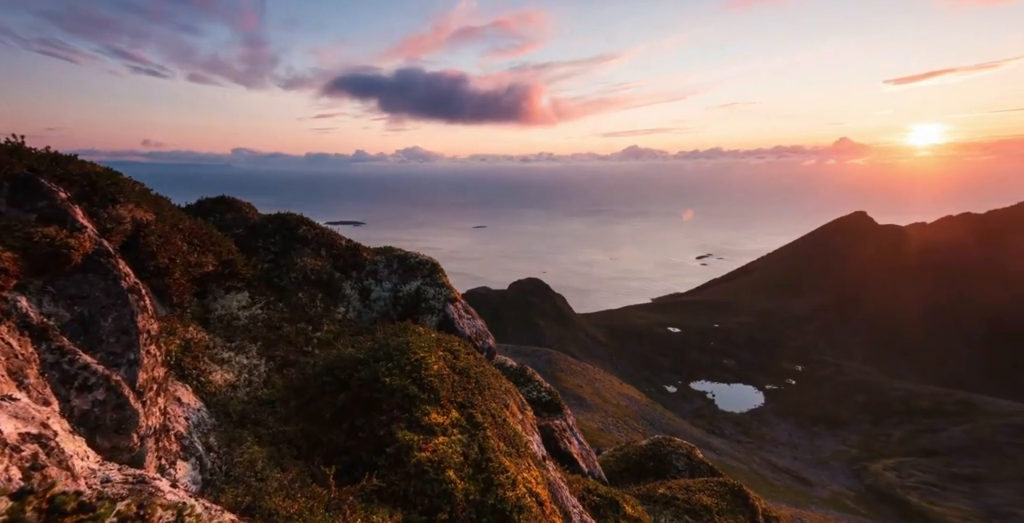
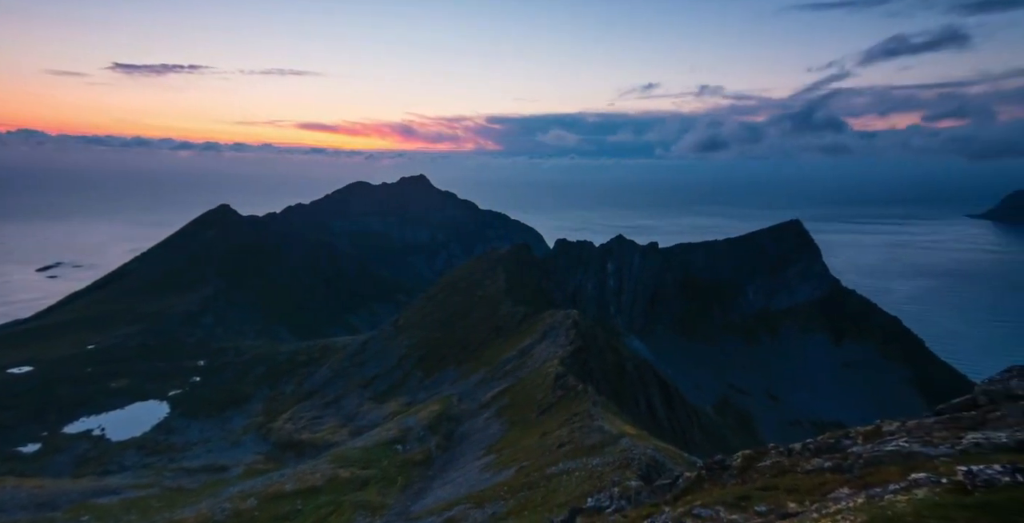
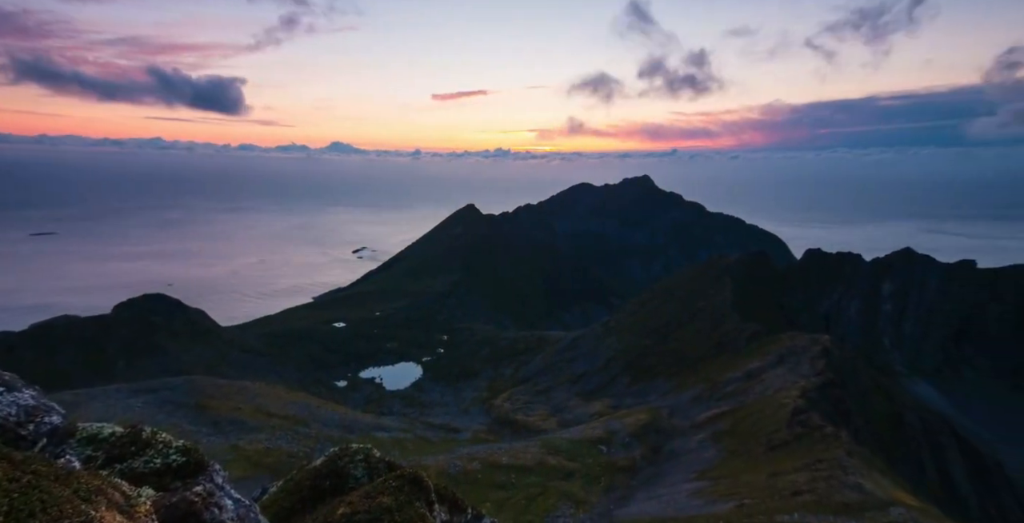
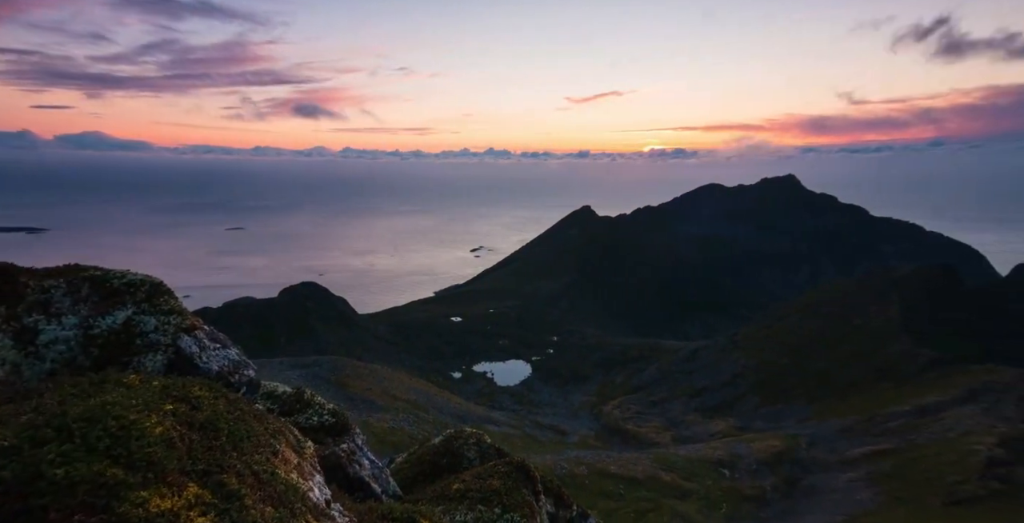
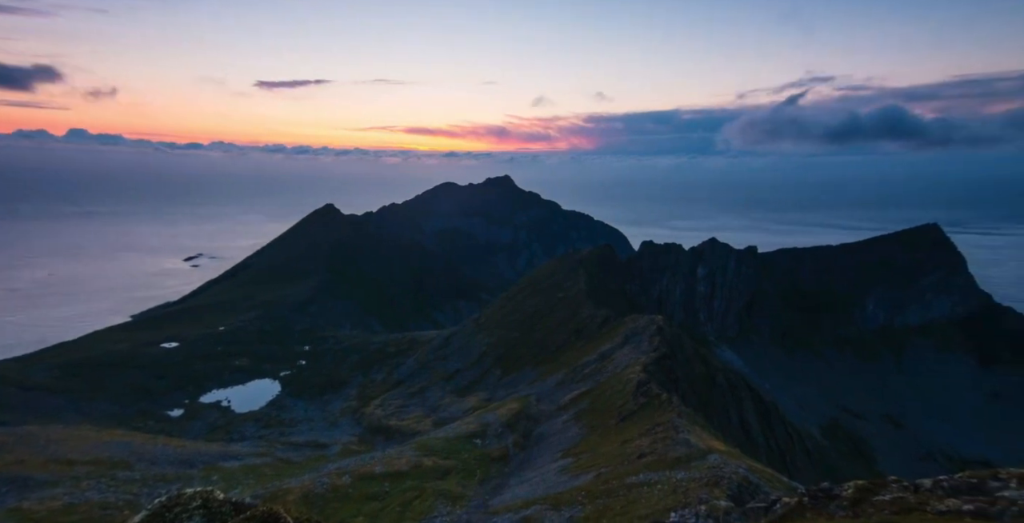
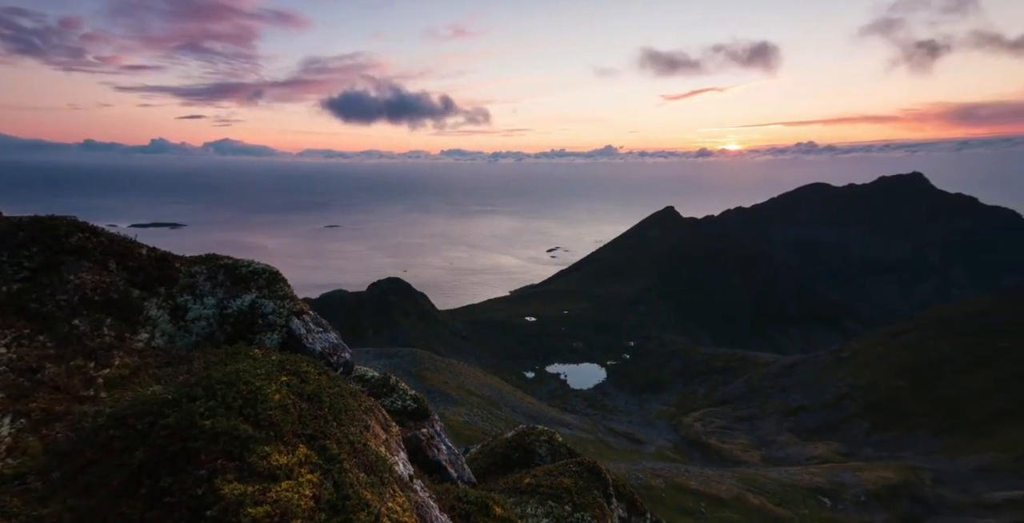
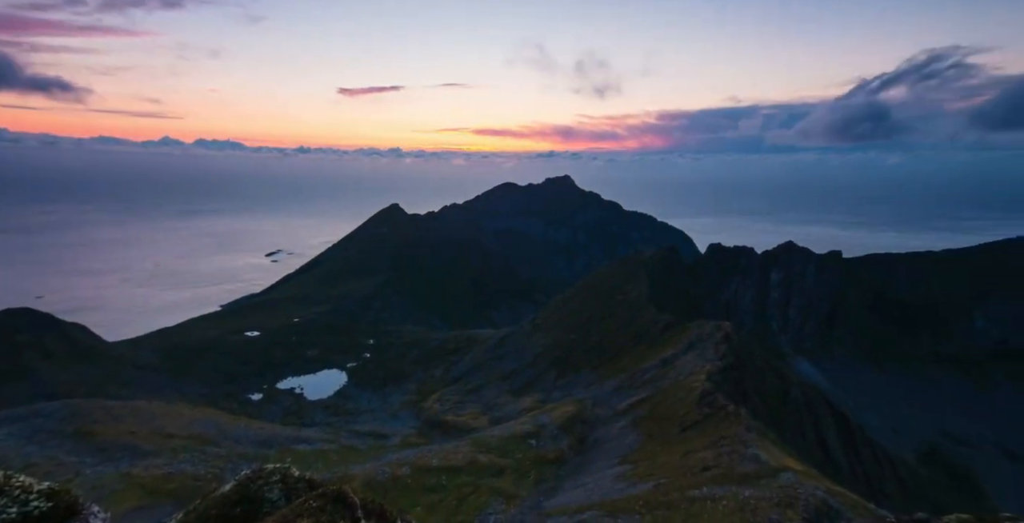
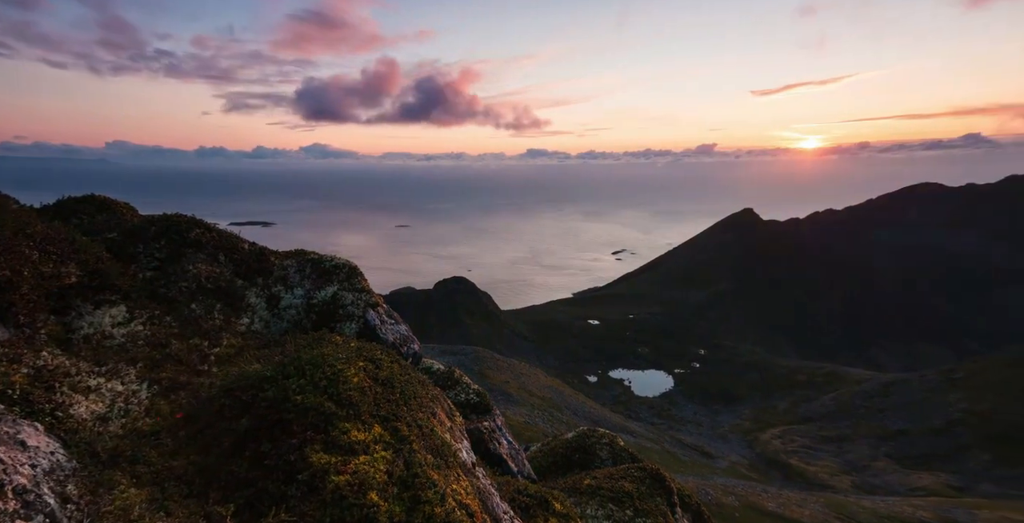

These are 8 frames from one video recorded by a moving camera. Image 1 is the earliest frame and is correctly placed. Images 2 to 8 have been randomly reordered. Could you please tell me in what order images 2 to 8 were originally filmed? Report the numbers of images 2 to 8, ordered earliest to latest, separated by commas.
8, 6, 4, 3, 7, 5, 2
